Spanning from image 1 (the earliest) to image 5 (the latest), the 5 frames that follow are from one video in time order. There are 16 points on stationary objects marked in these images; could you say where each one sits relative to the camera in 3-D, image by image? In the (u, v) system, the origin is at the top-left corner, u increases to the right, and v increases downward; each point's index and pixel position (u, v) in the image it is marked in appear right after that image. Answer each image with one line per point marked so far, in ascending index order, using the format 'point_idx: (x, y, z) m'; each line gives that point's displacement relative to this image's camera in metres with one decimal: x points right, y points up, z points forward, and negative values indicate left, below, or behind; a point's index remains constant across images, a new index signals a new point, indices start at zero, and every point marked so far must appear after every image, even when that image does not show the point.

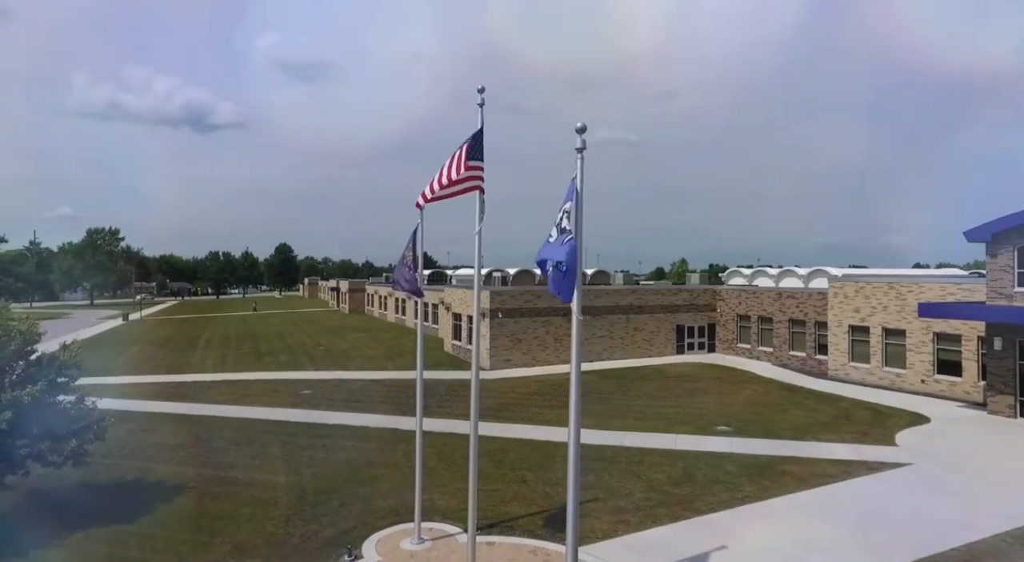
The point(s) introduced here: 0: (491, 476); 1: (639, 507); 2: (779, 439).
0: (-0.5, -4.3, +15.0) m
1: (+2.6, -4.6, +13.7) m
2: (+6.9, -4.1, +17.3) m
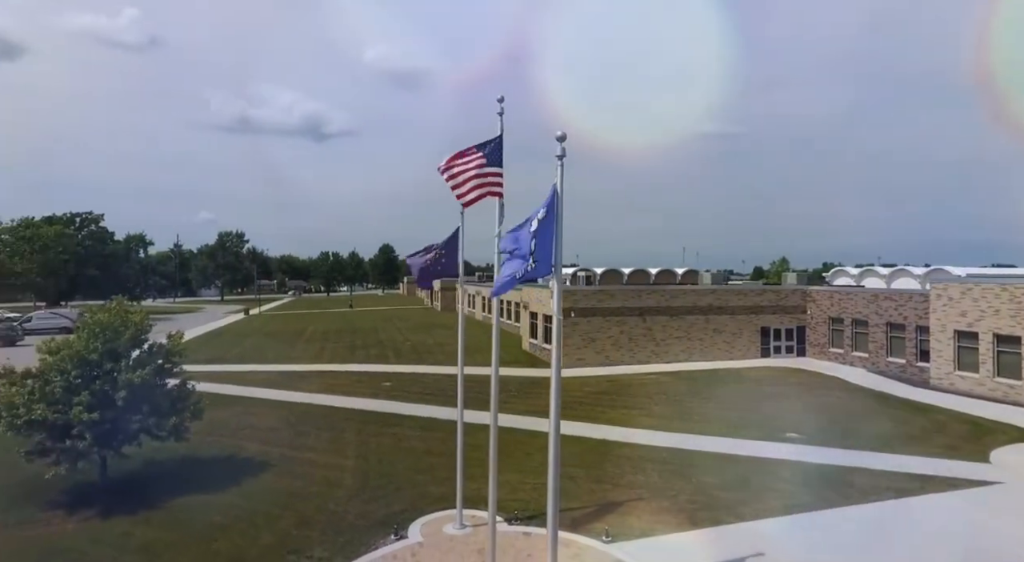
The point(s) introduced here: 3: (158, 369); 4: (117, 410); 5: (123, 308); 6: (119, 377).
0: (+0.7, -4.4, +15.5) m
1: (+3.5, -4.7, +13.8) m
2: (+8.4, -4.1, +16.5) m
3: (-7.2, -1.9, +14.1) m
4: (-7.6, -2.6, +13.2) m
5: (-8.0, -0.6, +14.0) m
6: (-7.5, -1.9, +13.2) m
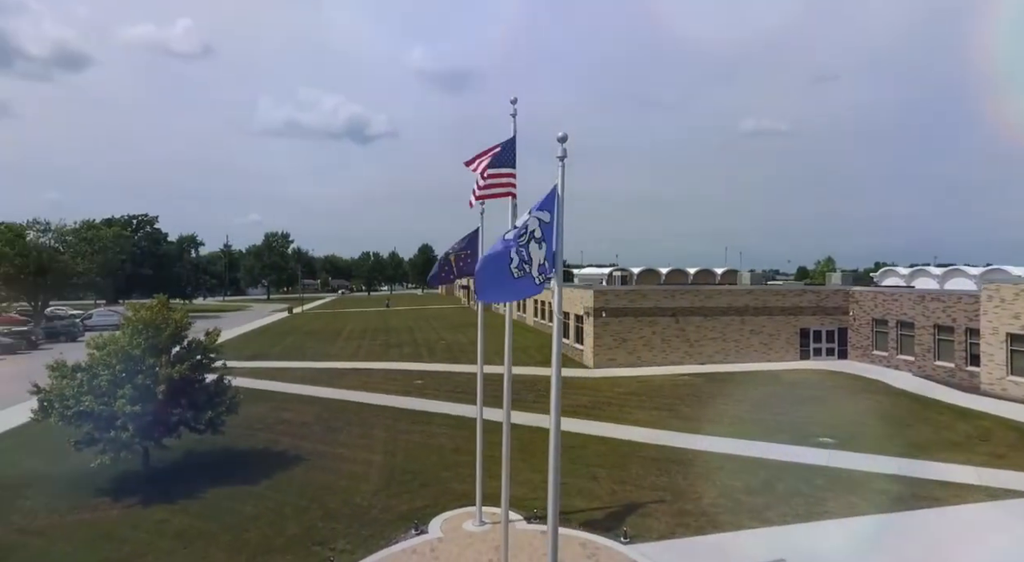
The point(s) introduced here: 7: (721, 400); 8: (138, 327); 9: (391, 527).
0: (+1.2, -4.4, +15.6) m
1: (+3.9, -4.7, +13.6) m
2: (+9.0, -4.1, +16.0) m
3: (-6.8, -1.8, +14.7) m
4: (-7.2, -2.5, +13.8) m
5: (-7.6, -0.6, +14.6) m
6: (-7.1, -1.9, +13.8) m
7: (+6.2, -3.5, +19.7) m
8: (-7.8, -1.0, +14.2) m
9: (-2.4, -4.9, +13.3) m
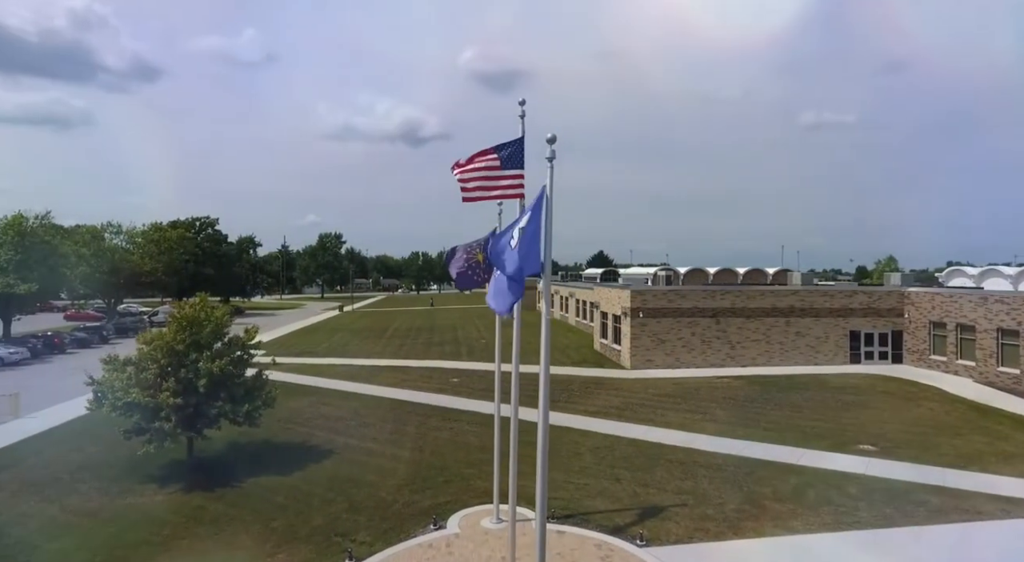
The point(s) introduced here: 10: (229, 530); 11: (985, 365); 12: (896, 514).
0: (+1.7, -4.4, +15.5) m
1: (+4.2, -4.7, +13.2) m
2: (+9.5, -4.1, +15.2) m
3: (-6.3, -1.8, +15.4) m
4: (-6.8, -2.5, +14.6) m
5: (-7.1, -0.5, +15.4) m
6: (-6.7, -1.9, +14.5) m
7: (+7.1, -3.5, +19.1) m
8: (-7.4, -0.9, +15.0) m
9: (-2.1, -4.9, +13.6) m
10: (-5.6, -5.0, +13.4) m
11: (+15.1, -2.6, +21.4) m
12: (+7.3, -4.5, +12.8) m
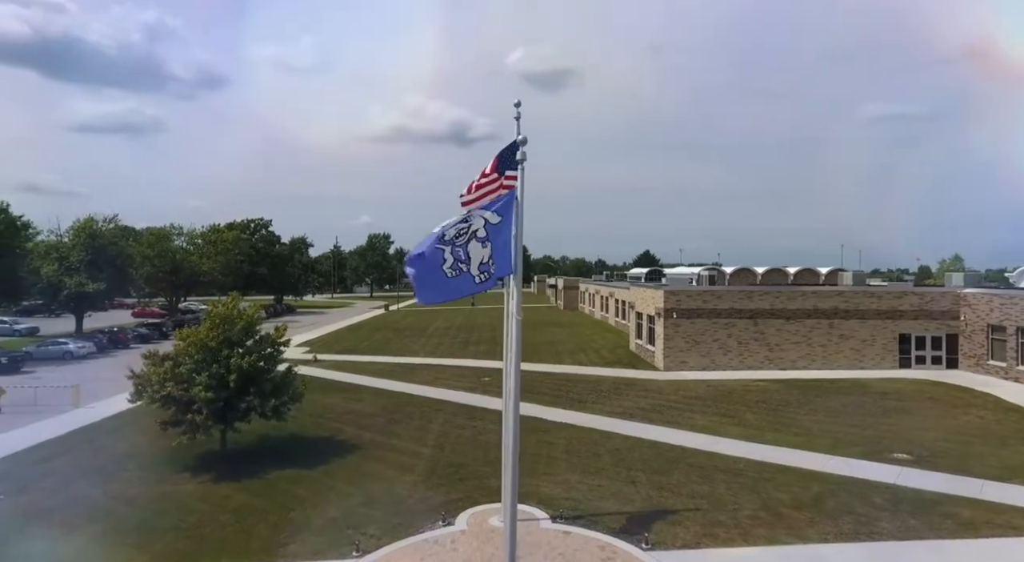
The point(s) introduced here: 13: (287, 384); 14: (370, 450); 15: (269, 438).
0: (+2.1, -4.3, +15.3) m
1: (+4.4, -4.7, +12.8) m
2: (+9.8, -4.1, +14.2) m
3: (-5.9, -1.8, +16.0) m
4: (-6.5, -2.5, +15.2) m
5: (-6.7, -0.5, +16.1) m
6: (-6.4, -1.8, +15.2) m
7: (+7.8, -3.5, +18.4) m
8: (-7.0, -0.9, +15.7) m
9: (-1.9, -4.9, +13.8) m
10: (-5.5, -5.0, +14.0) m
11: (+16.0, -2.6, +19.8) m
12: (+7.4, -4.5, +12.1) m
13: (-5.4, -2.4, +16.0) m
14: (-3.6, -4.3, +17.3) m
15: (-6.6, -4.2, +18.2) m
